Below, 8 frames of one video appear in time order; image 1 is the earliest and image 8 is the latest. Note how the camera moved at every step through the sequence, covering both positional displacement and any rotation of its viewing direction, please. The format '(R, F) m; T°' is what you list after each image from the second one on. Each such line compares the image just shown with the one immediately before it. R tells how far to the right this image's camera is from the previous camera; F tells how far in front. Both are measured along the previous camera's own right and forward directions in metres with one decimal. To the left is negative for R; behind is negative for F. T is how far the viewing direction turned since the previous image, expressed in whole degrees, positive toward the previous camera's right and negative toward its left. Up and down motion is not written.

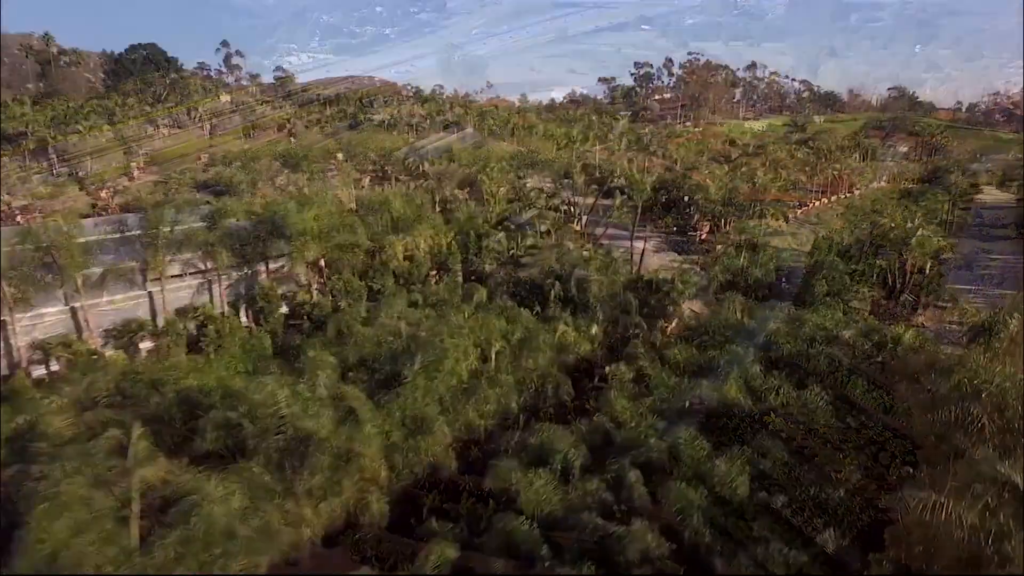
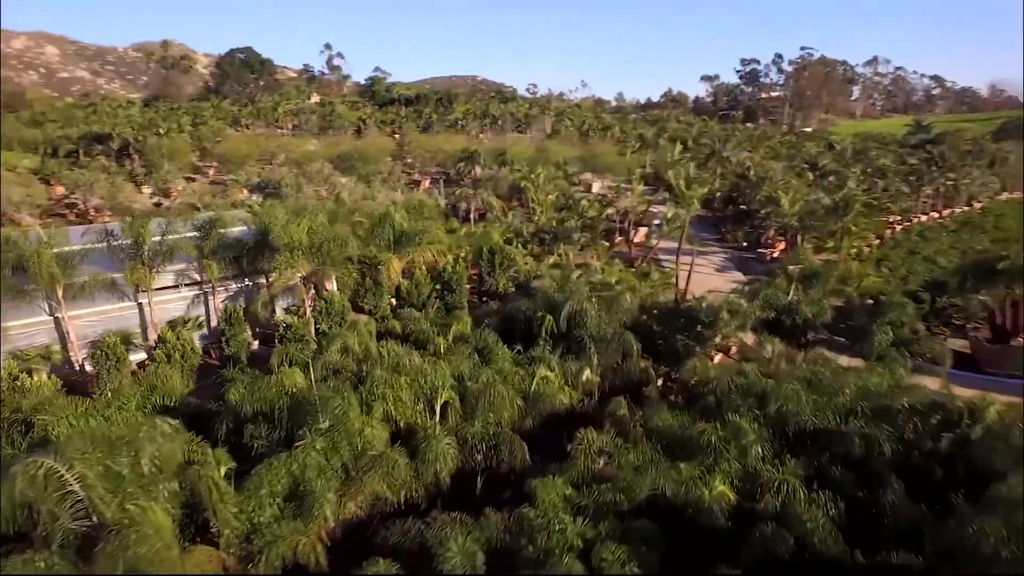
(+1.8, +1.6) m; -9°
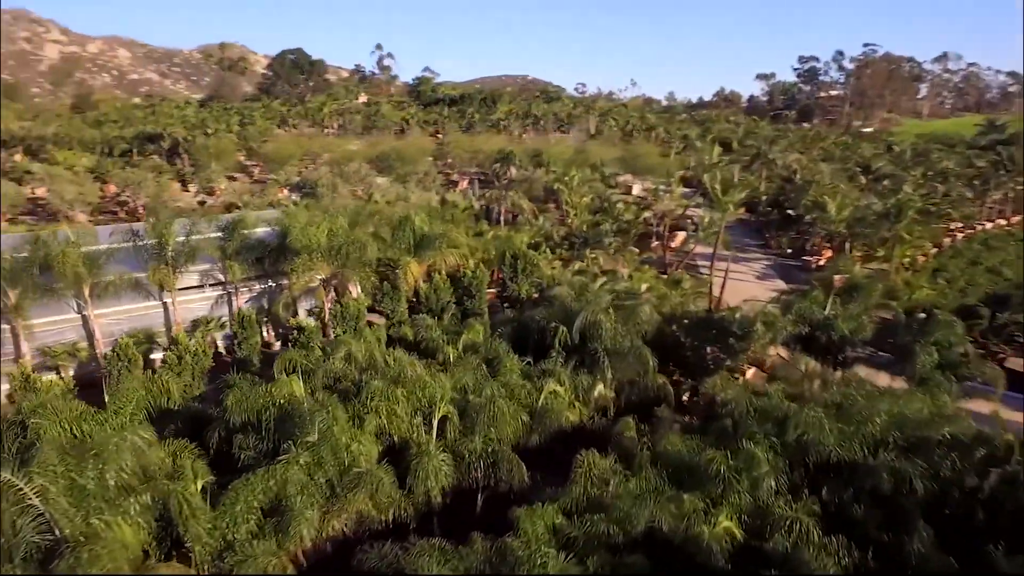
(+0.5, +0.4) m; -4°
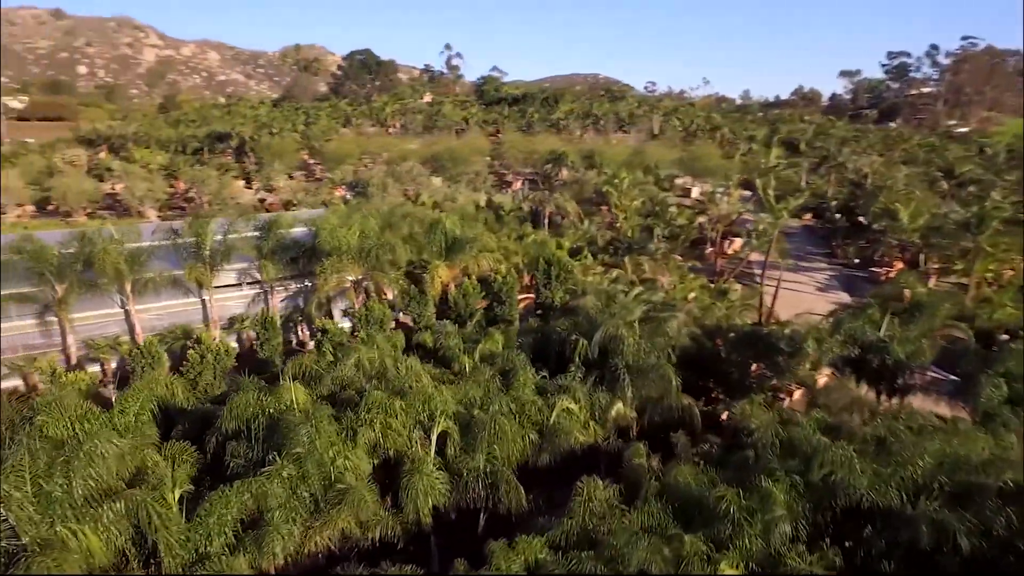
(+0.7, +0.4) m; -6°
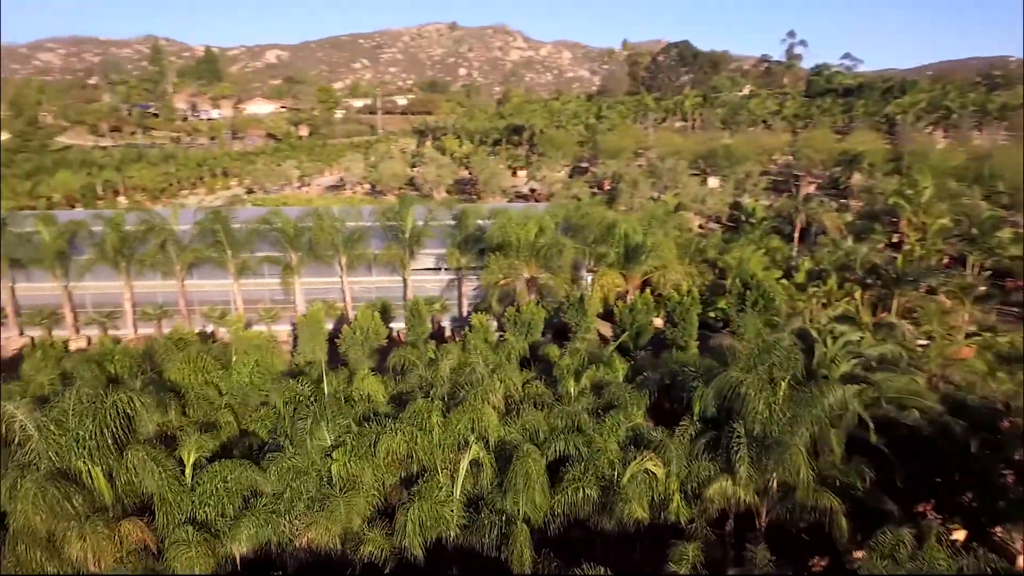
(+2.4, +1.7) m; -28°
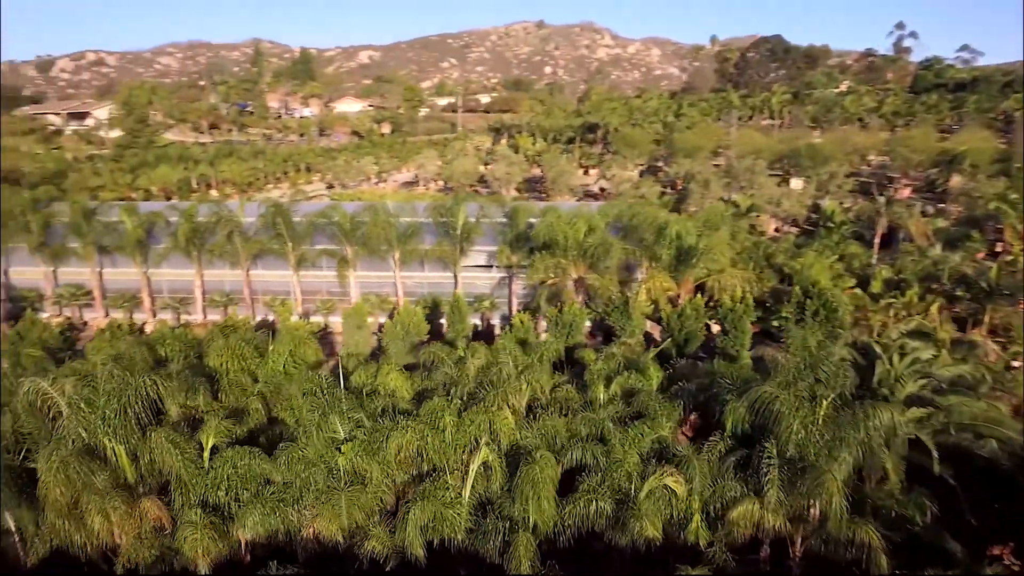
(+0.6, +0.2) m; -7°
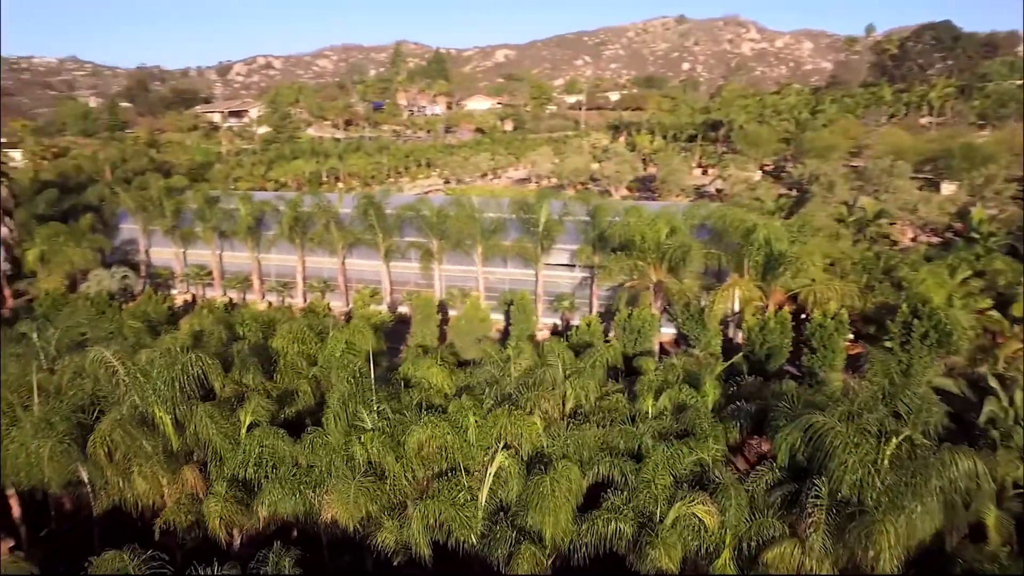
(+0.9, +0.4) m; -11°
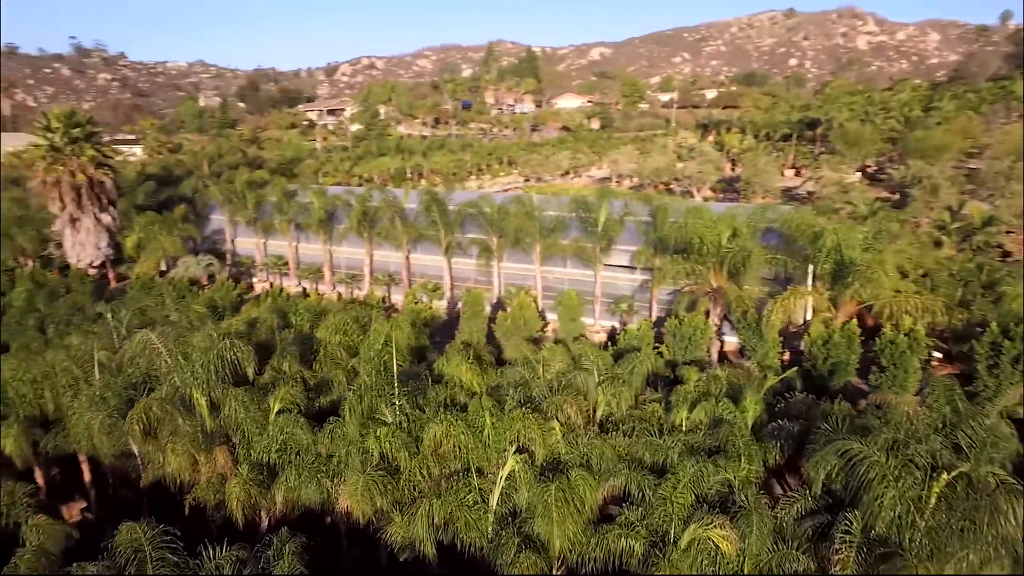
(+0.7, +0.2) m; -8°
